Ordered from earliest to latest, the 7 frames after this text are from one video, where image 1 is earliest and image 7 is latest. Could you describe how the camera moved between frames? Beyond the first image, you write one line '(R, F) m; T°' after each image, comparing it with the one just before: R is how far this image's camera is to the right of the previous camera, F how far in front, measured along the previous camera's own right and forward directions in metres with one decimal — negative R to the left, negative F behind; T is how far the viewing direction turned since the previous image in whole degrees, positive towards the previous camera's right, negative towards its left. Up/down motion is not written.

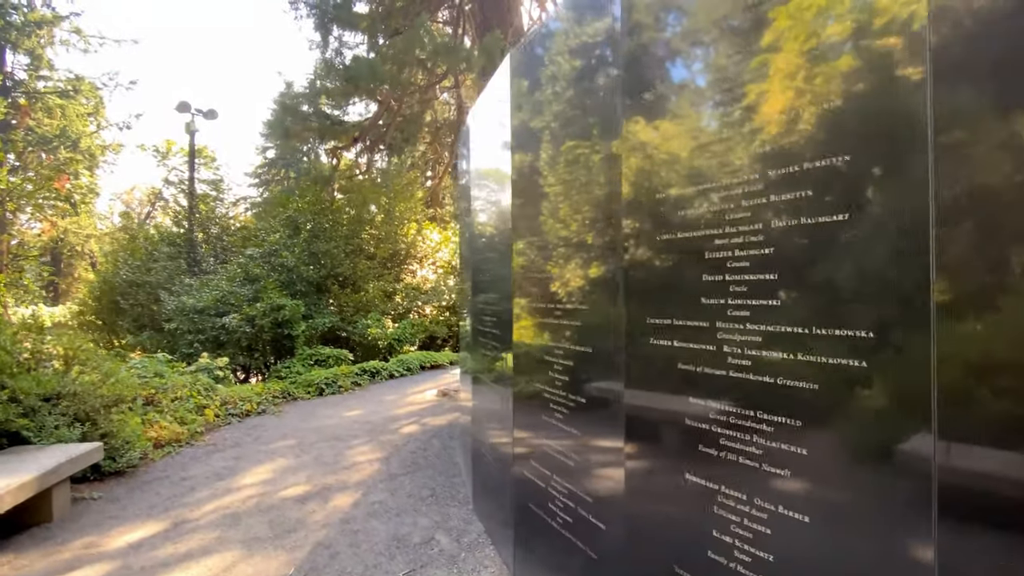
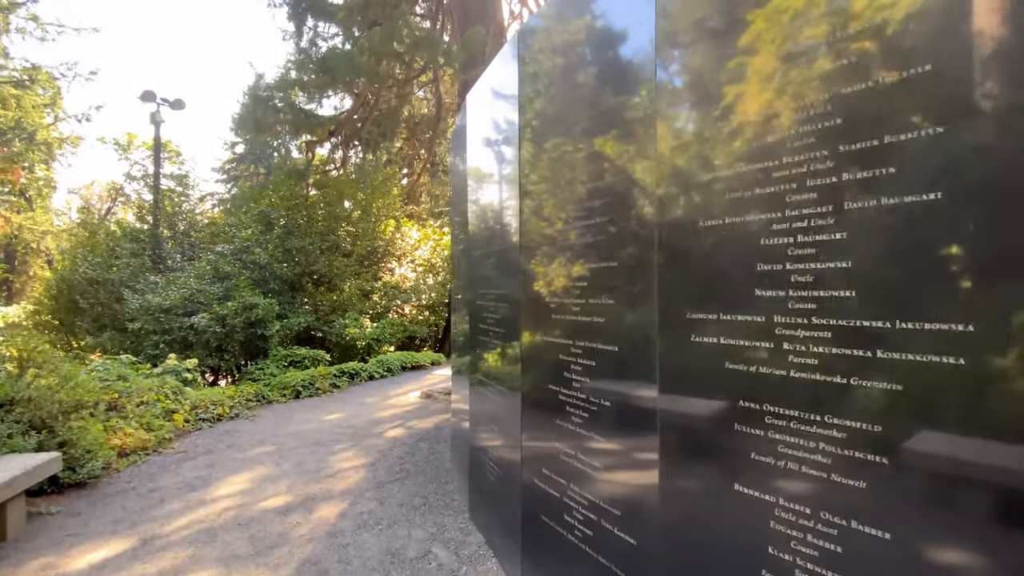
(-0.1, +0.2) m; +3°
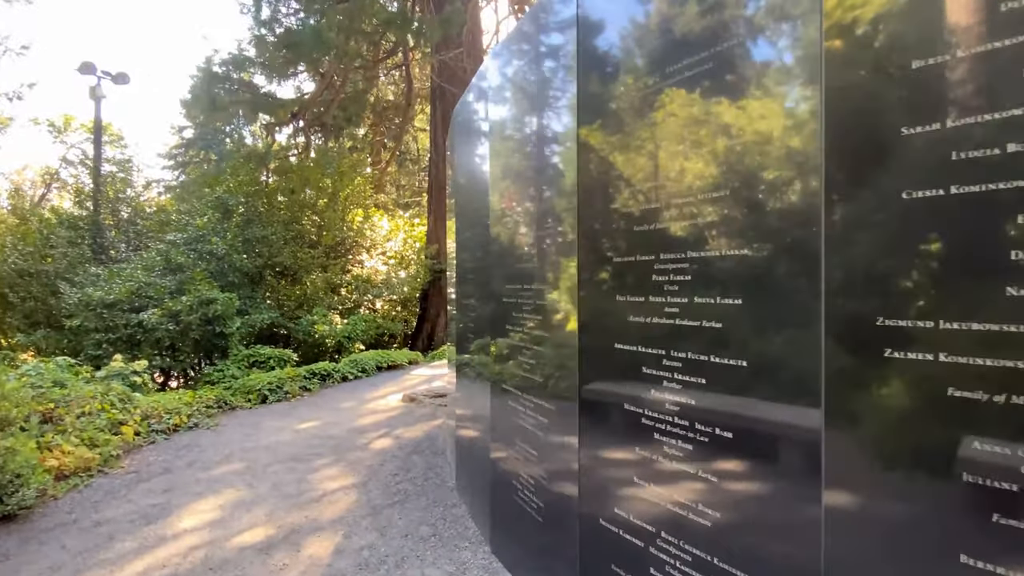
(-0.3, +0.4) m; +4°
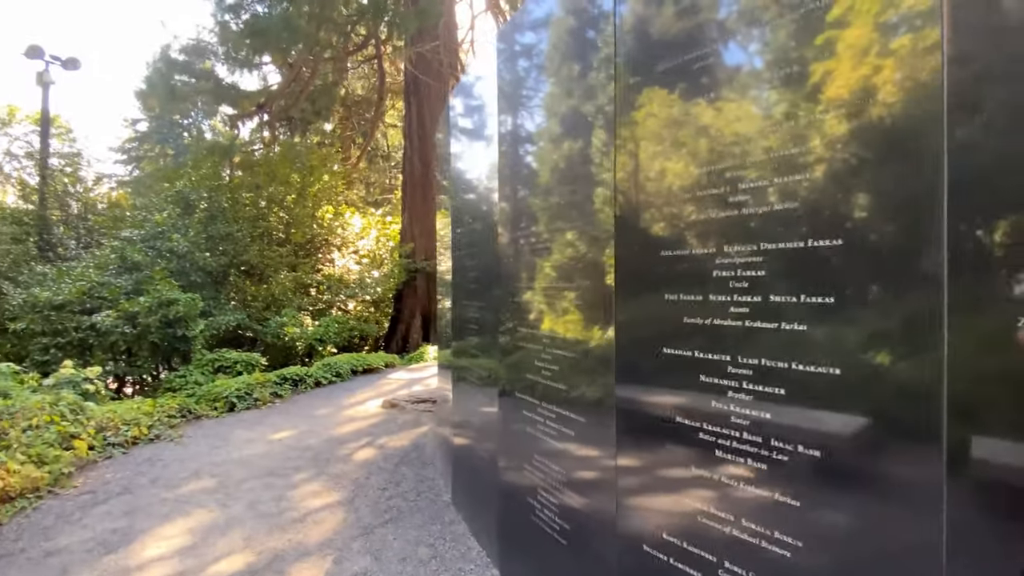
(-0.2, +0.2) m; +3°
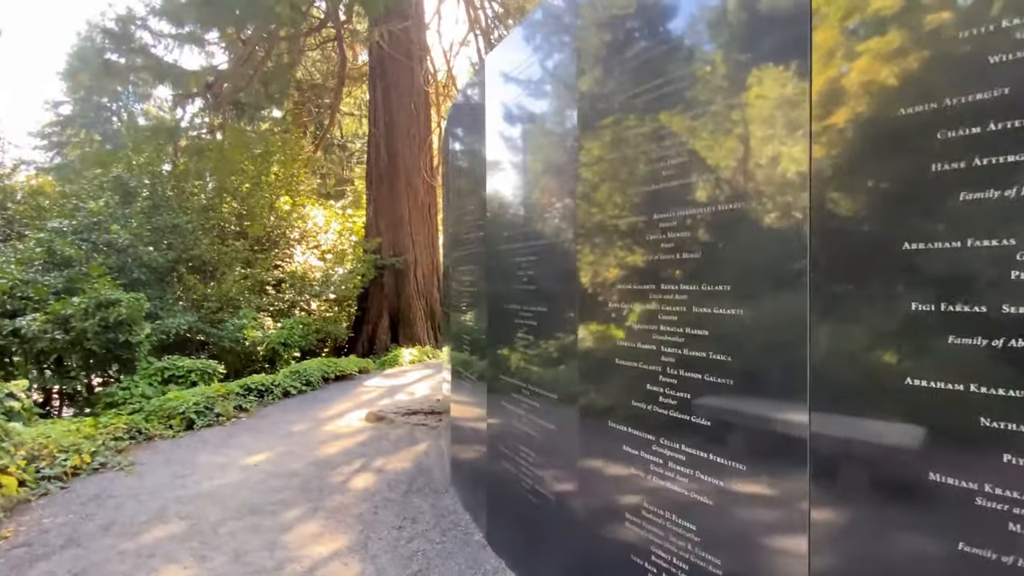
(-0.4, +0.5) m; +5°
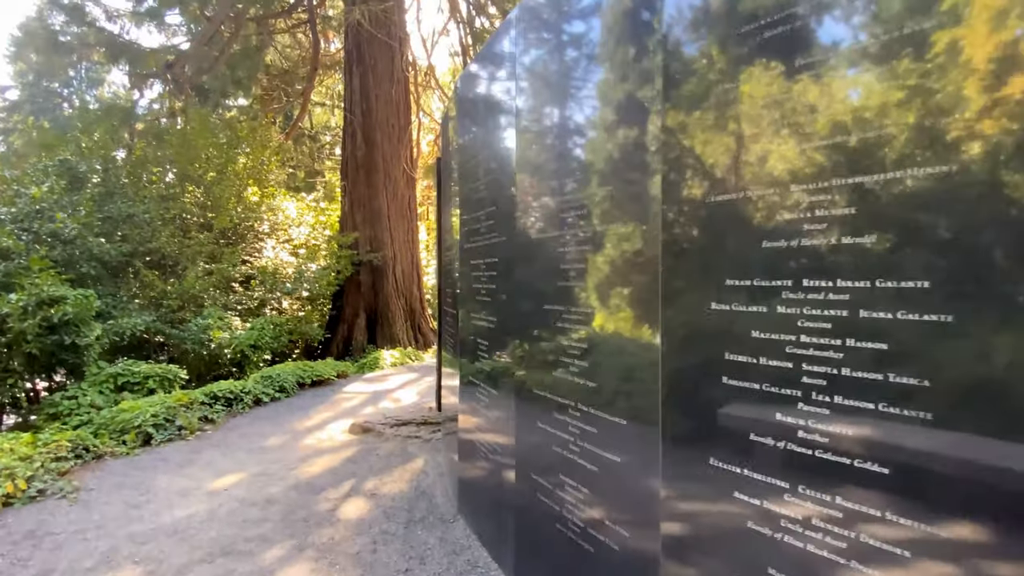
(-0.2, +0.4) m; +3°
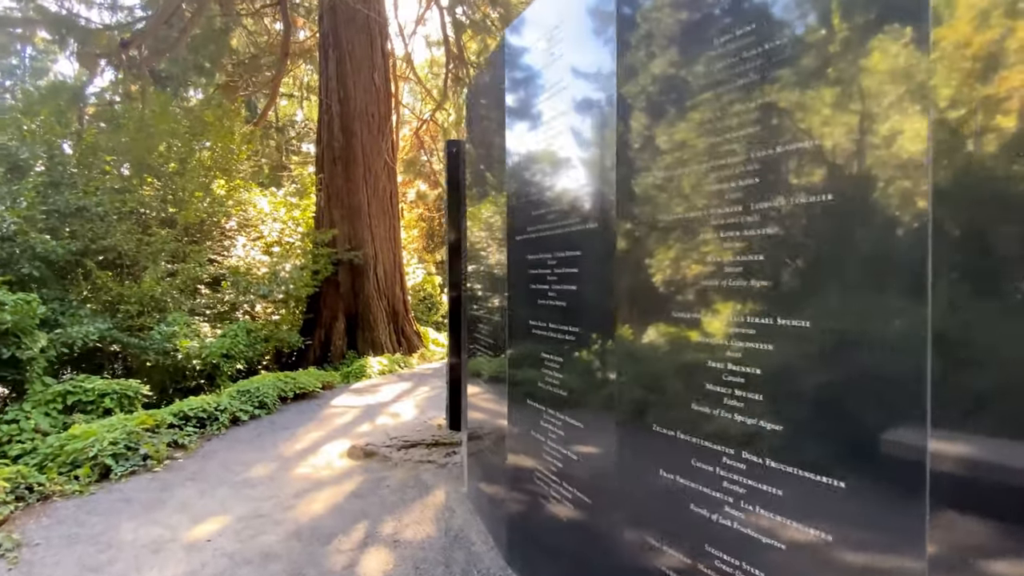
(-0.4, +0.5) m; +4°
